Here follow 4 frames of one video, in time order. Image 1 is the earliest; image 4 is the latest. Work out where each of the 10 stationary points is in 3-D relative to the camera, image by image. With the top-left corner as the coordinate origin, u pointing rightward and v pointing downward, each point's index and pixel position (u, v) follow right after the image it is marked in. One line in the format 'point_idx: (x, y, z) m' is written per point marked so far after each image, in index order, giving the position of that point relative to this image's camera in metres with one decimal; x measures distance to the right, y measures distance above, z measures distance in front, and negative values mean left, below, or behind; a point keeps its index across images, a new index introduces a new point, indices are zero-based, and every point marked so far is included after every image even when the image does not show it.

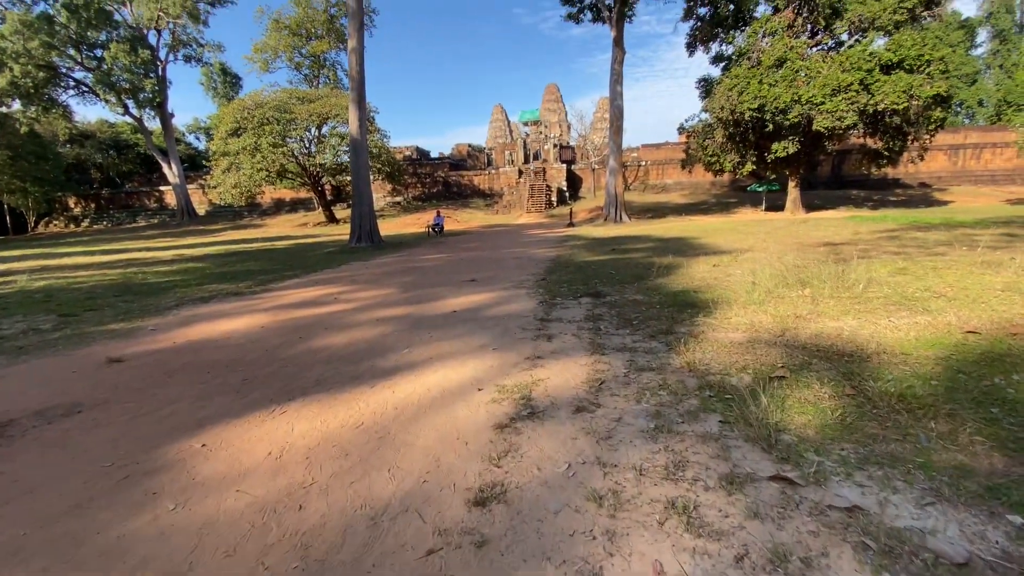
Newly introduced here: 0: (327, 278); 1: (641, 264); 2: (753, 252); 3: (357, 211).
0: (-3.1, +0.2, +8.1) m
1: (+2.3, +0.4, +8.2) m
2: (+4.7, +0.7, +9.3) m
3: (-4.9, +2.4, +15.1) m
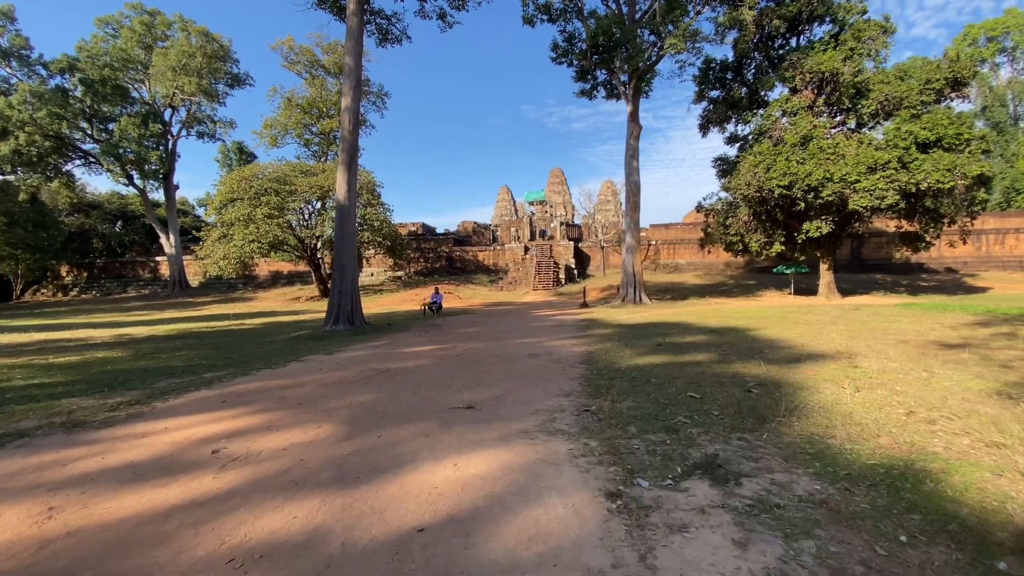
0: (-2.9, -1.2, +5.3) m
1: (+2.5, -1.0, +5.5) m
2: (+4.9, -1.0, +6.5) m
3: (-4.7, 0.0, +12.6) m
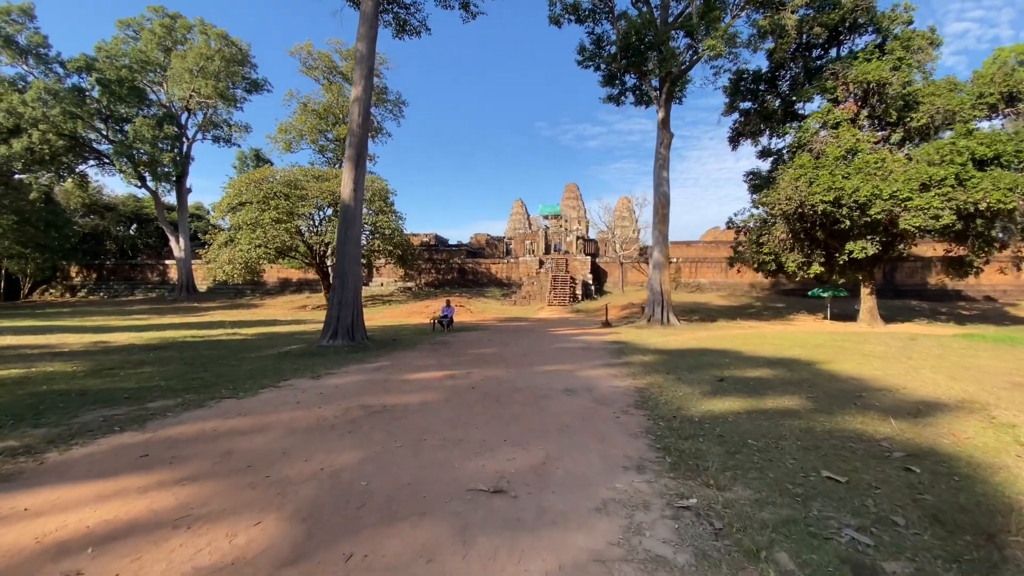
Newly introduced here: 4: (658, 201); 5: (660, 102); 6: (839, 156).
0: (-2.6, -1.2, +3.9) m
1: (+2.8, -1.3, +3.9) m
2: (+5.2, -1.3, +4.9) m
3: (-4.1, -0.2, +11.2) m
4: (+5.8, +3.4, +18.7) m
5: (+6.0, +7.6, +19.4) m
6: (+13.0, +5.2, +18.9) m
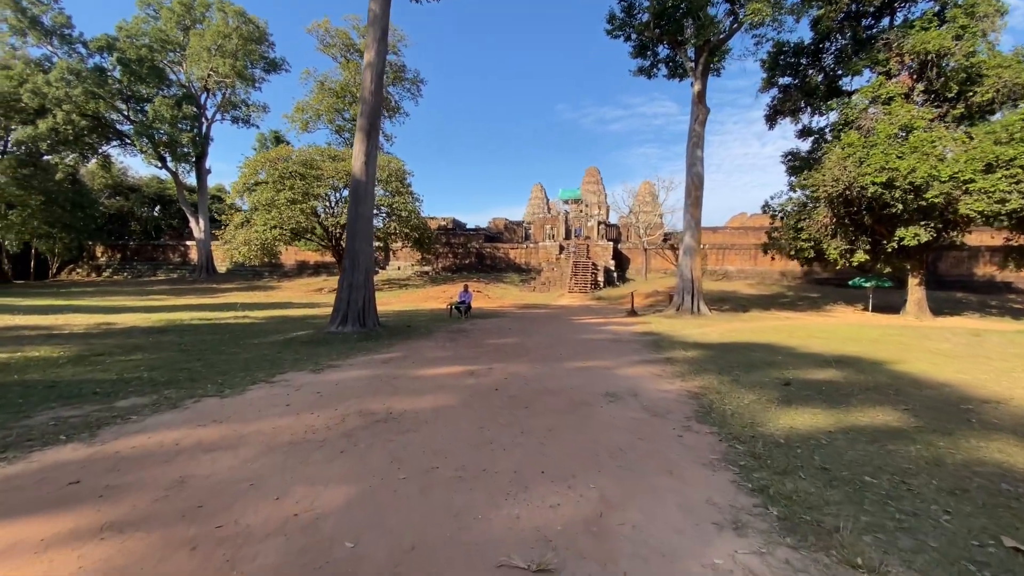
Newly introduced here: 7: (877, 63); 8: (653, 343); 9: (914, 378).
0: (-2.4, -1.1, +3.1) m
1: (+3.0, -1.2, +2.9) m
2: (+5.5, -1.2, +3.8) m
3: (-3.6, +0.2, +10.4) m
4: (+6.6, +3.9, +17.4) m
5: (+6.9, +8.1, +18.0) m
6: (+13.8, +5.6, +17.3) m
7: (+14.1, +8.6, +18.2) m
8: (+2.7, -1.1, +9.2) m
9: (+5.6, -1.2, +6.5) m
